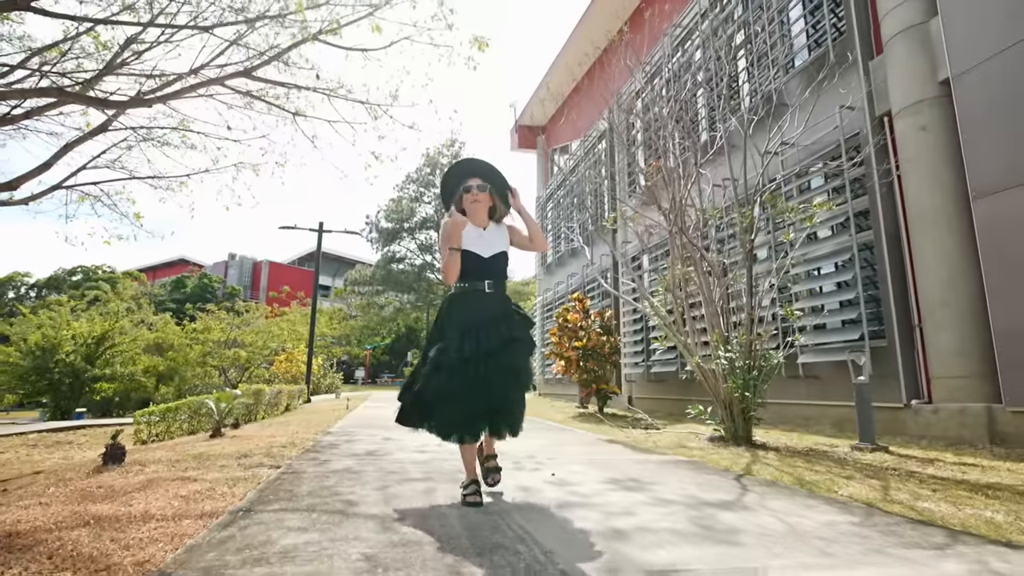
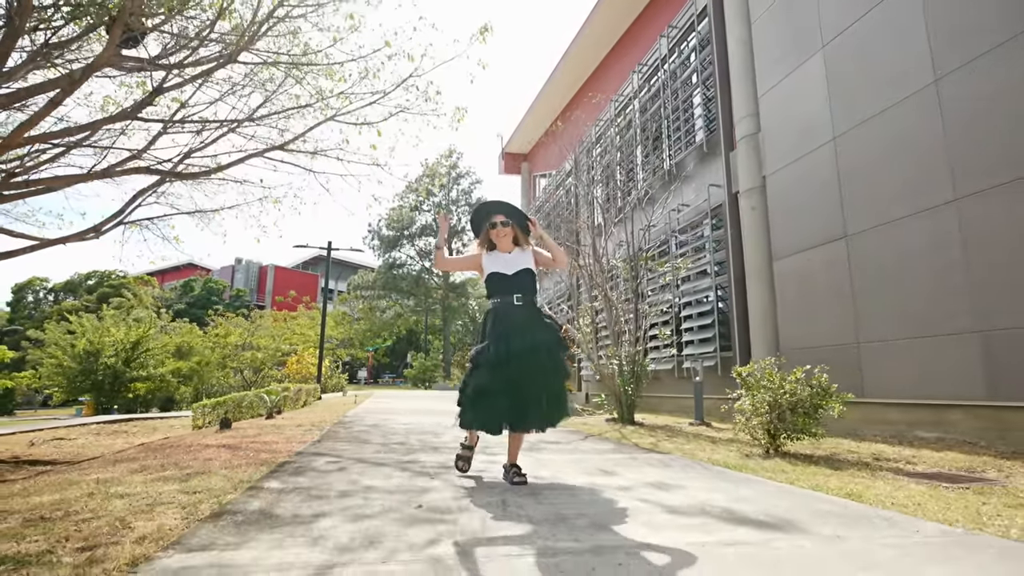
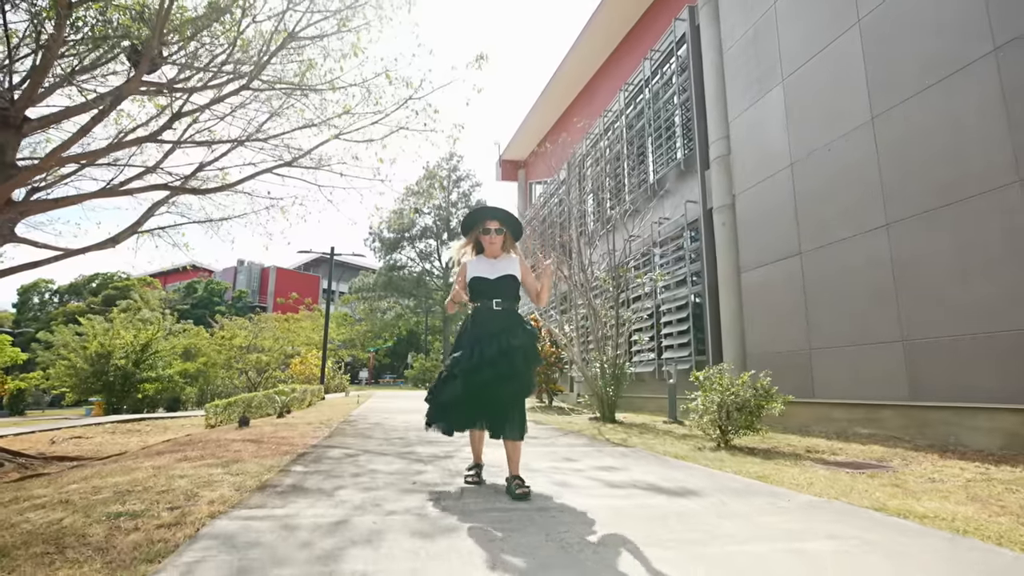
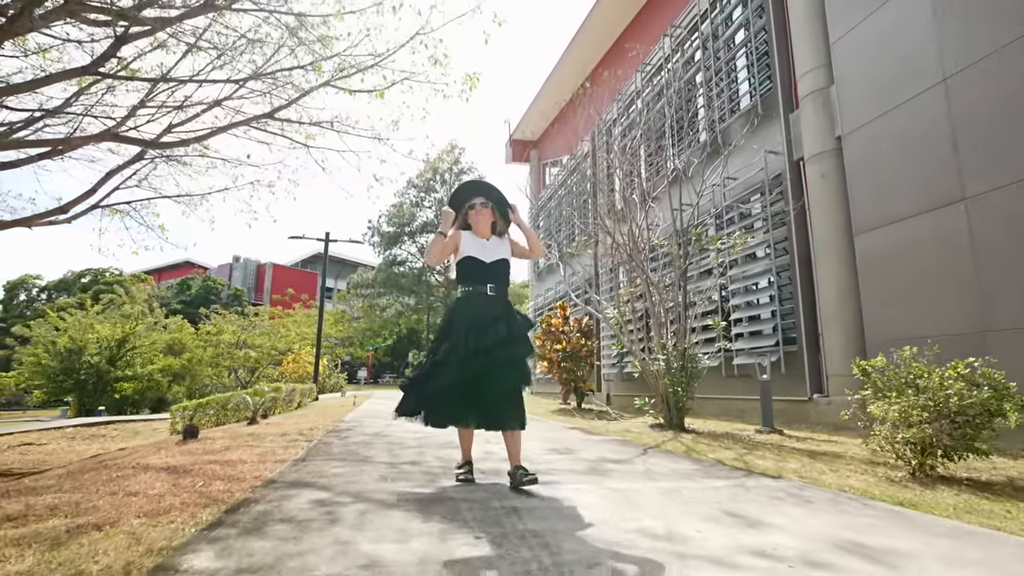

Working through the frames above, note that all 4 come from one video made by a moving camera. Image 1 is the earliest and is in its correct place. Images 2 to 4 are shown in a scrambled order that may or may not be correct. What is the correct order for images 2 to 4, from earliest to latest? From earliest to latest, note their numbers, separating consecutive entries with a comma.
4, 2, 3
